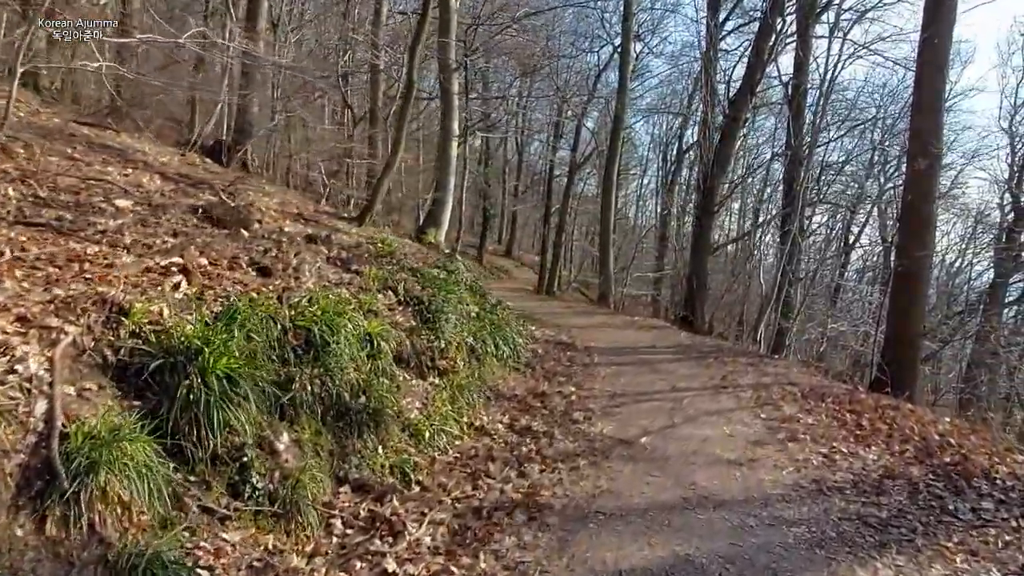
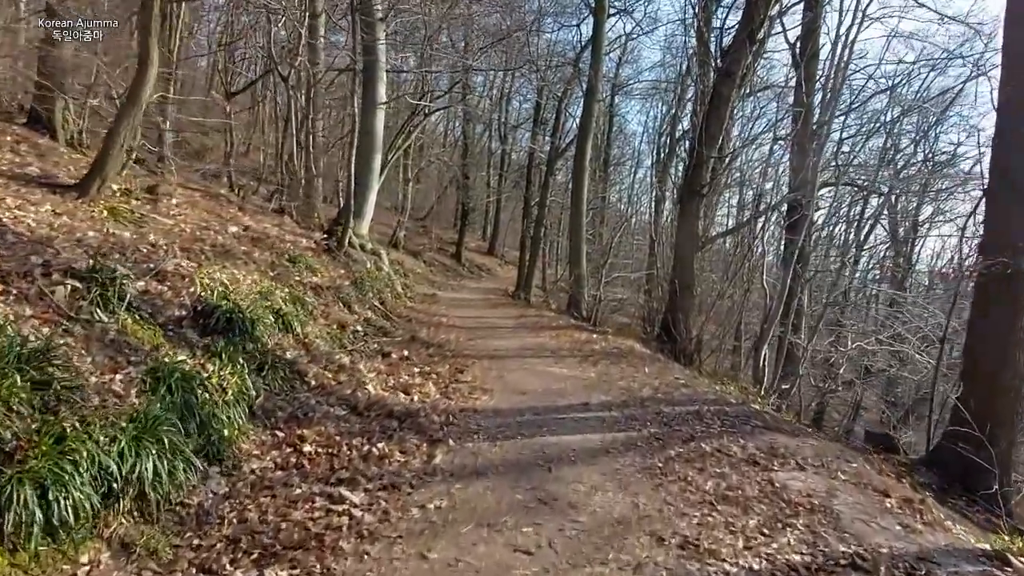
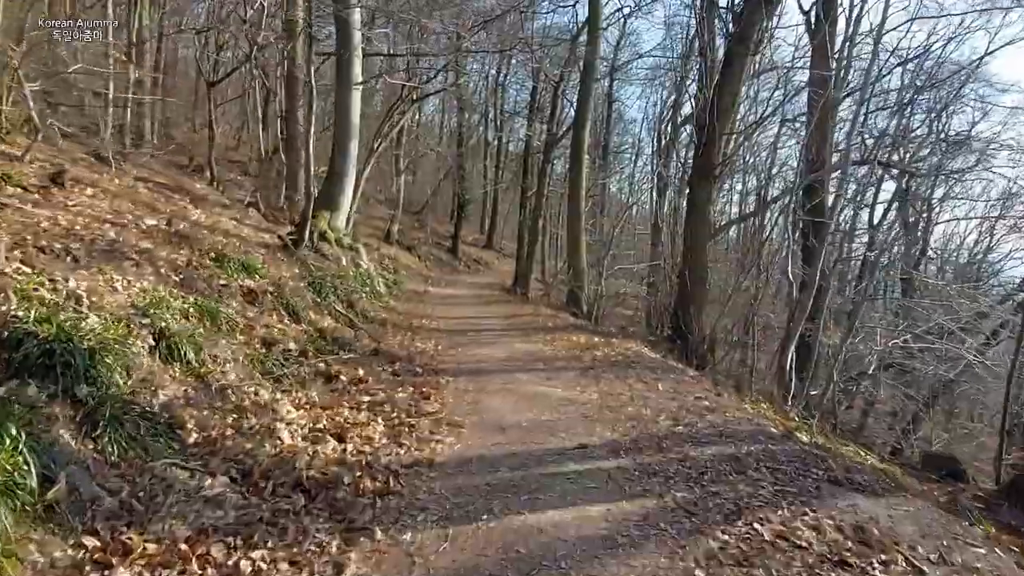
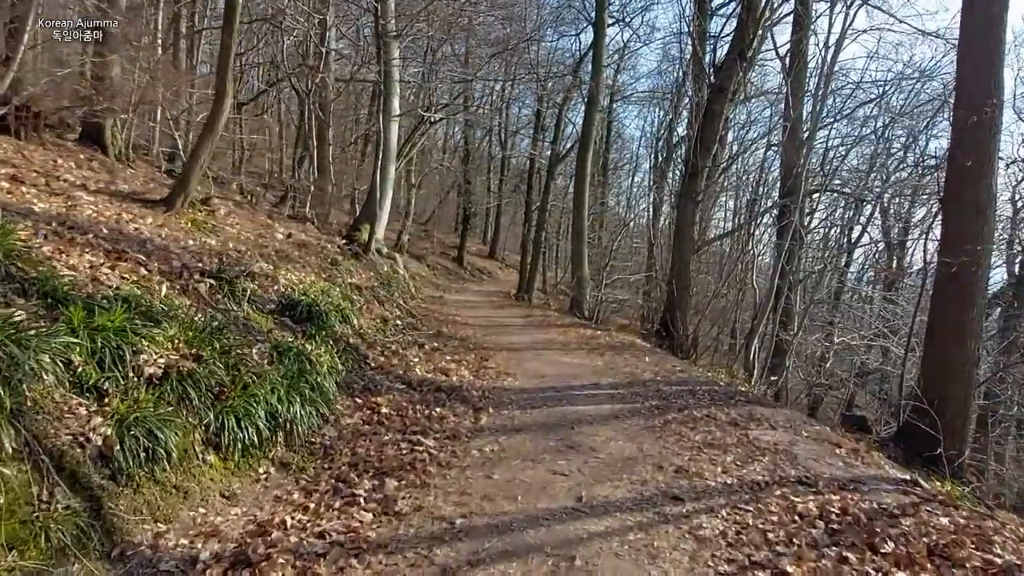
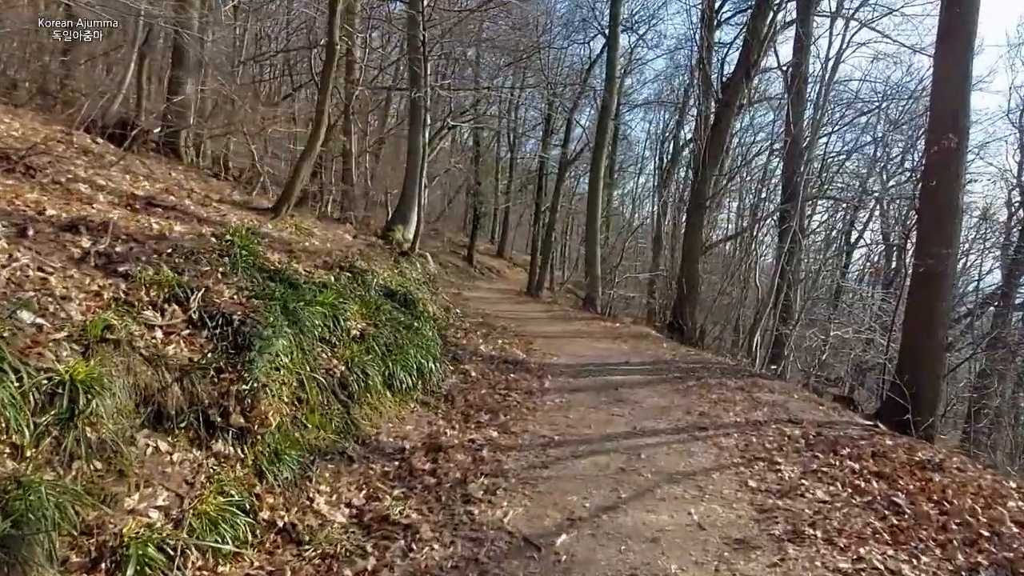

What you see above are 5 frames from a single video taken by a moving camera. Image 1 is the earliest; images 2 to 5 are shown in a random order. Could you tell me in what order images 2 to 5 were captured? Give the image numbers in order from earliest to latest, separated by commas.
5, 4, 2, 3
